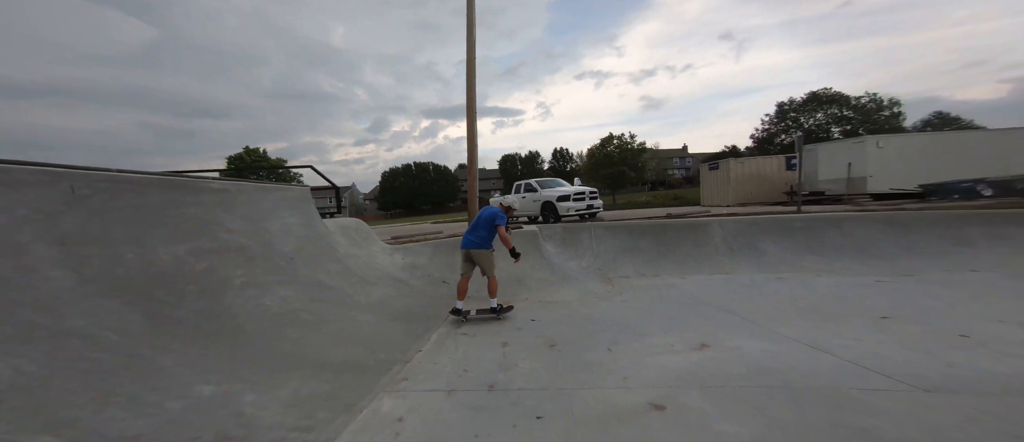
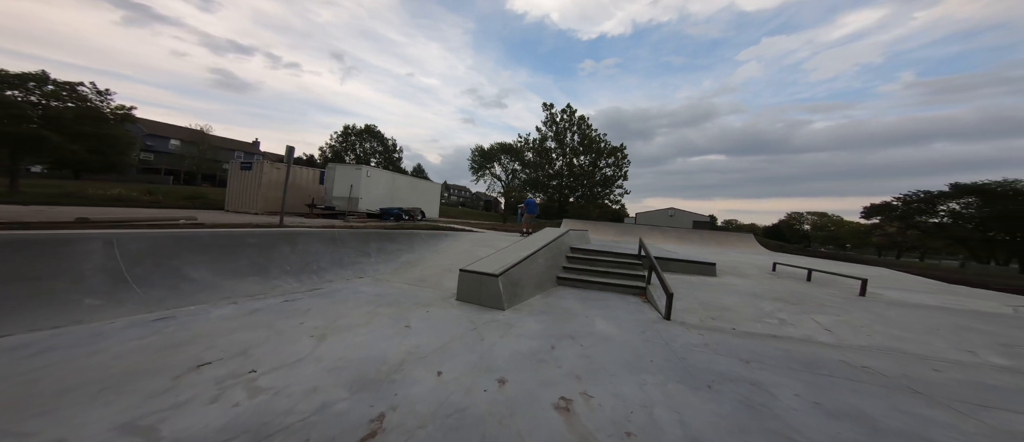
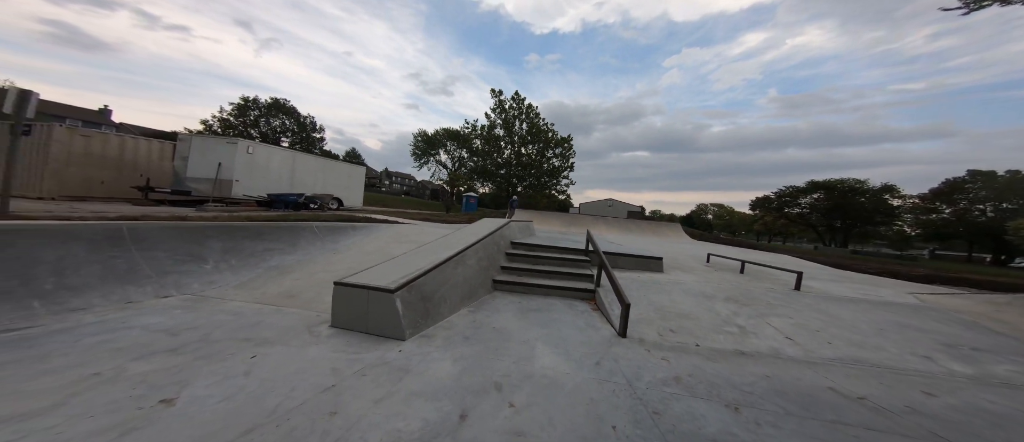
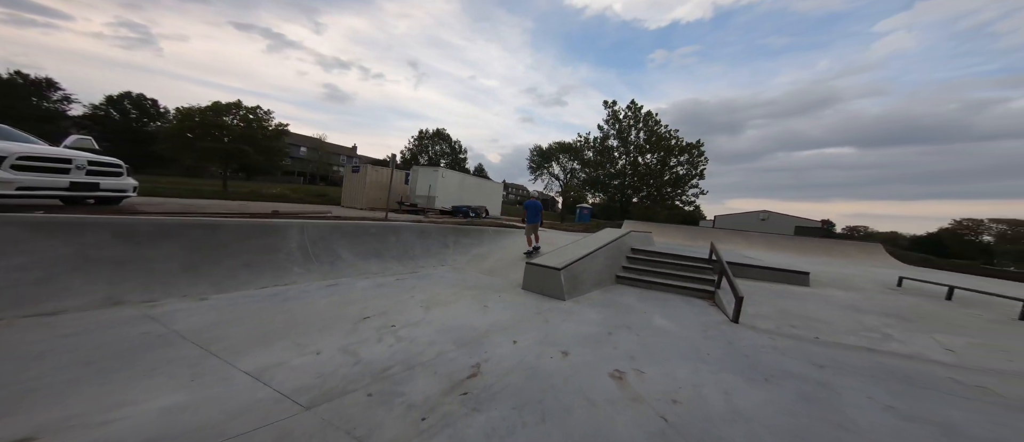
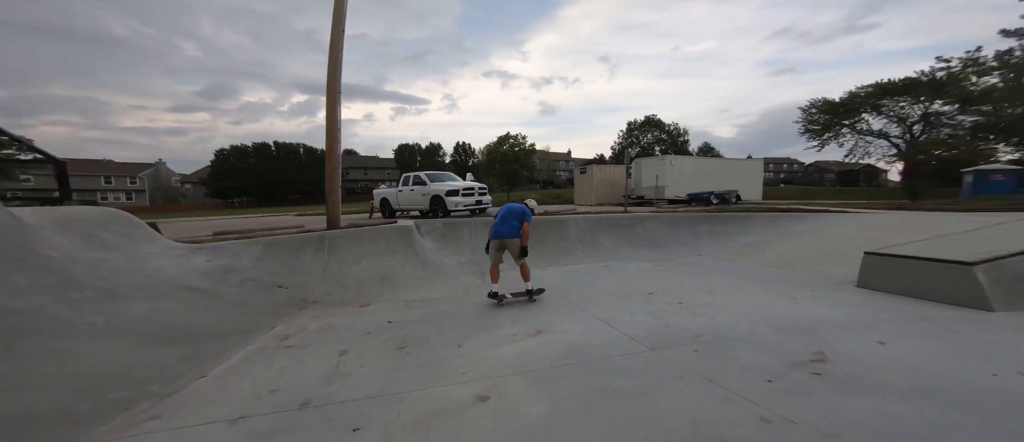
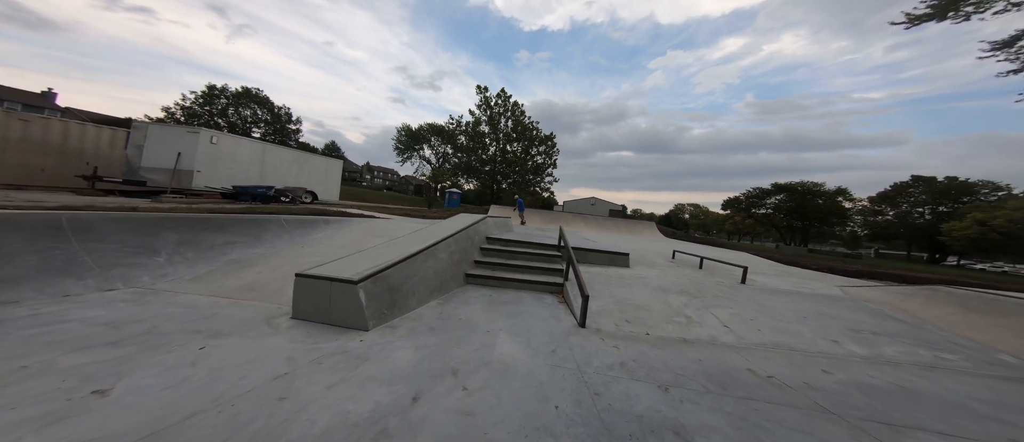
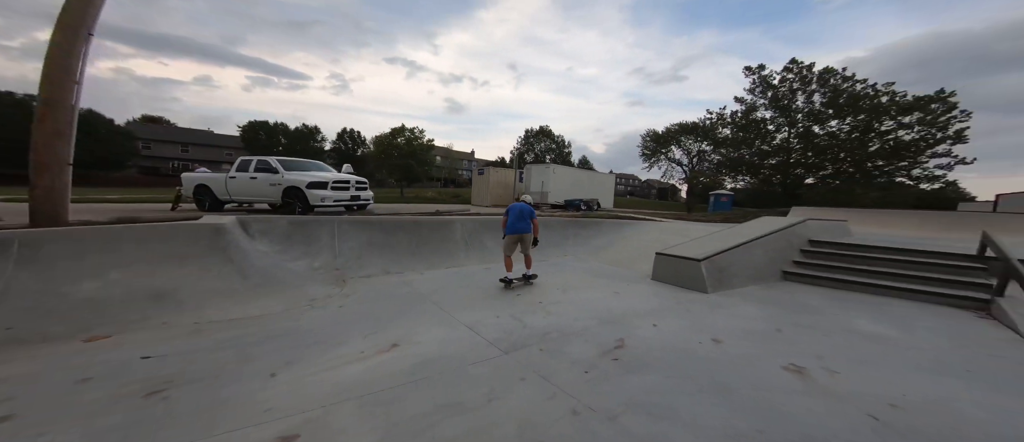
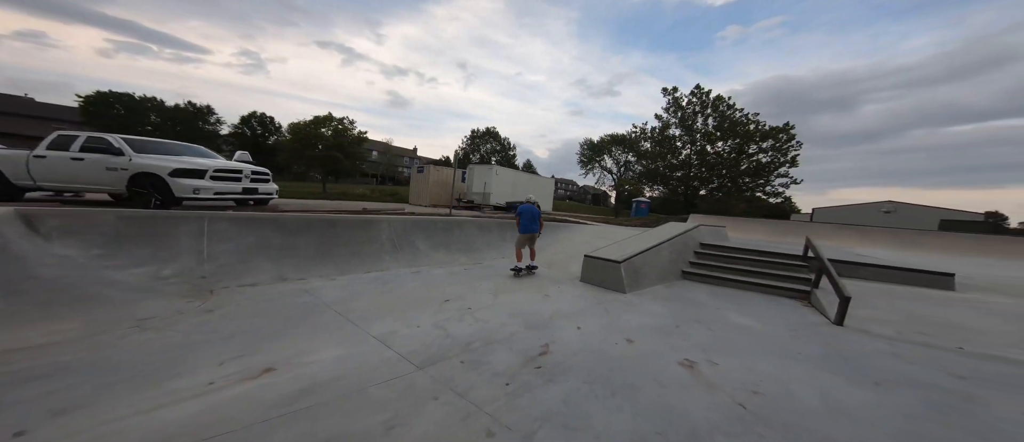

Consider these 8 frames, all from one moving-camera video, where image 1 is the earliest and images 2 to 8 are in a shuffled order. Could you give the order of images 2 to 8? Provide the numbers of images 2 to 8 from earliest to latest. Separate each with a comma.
5, 7, 8, 4, 2, 6, 3
